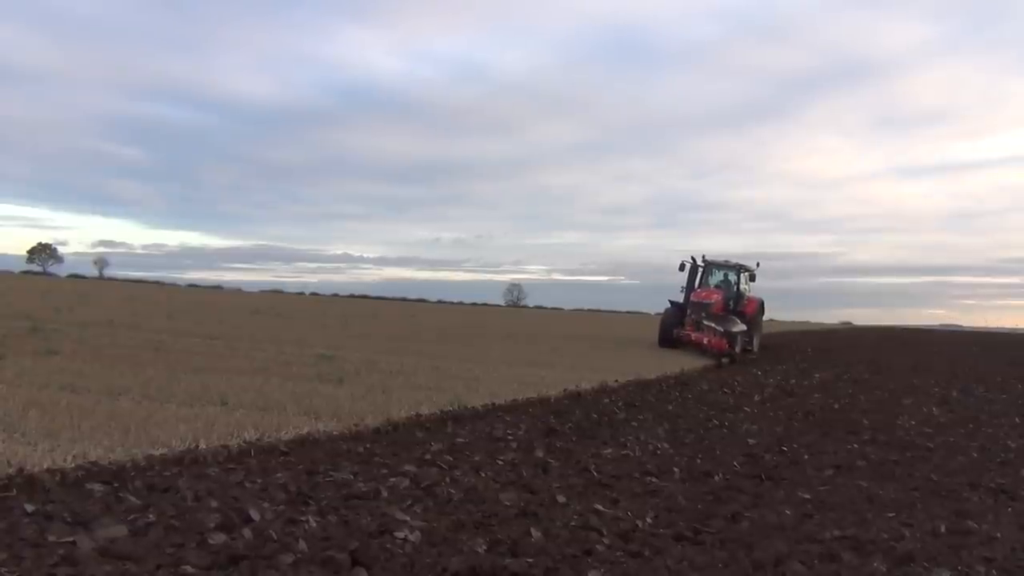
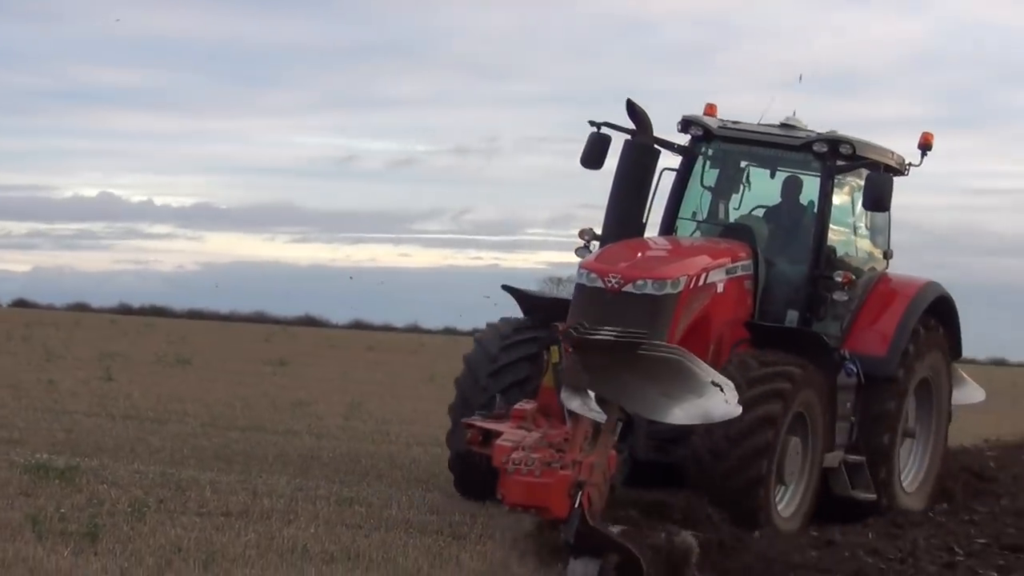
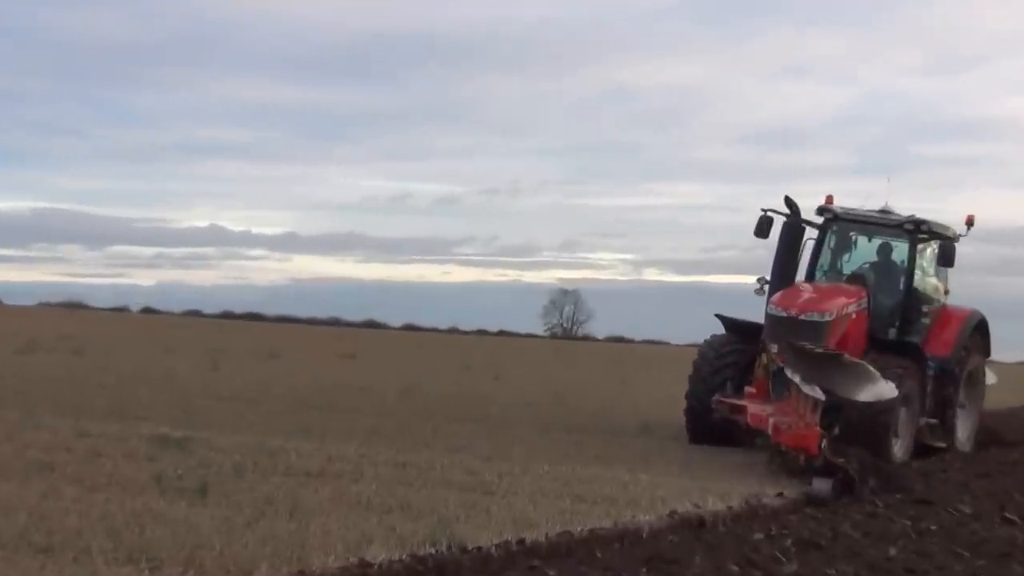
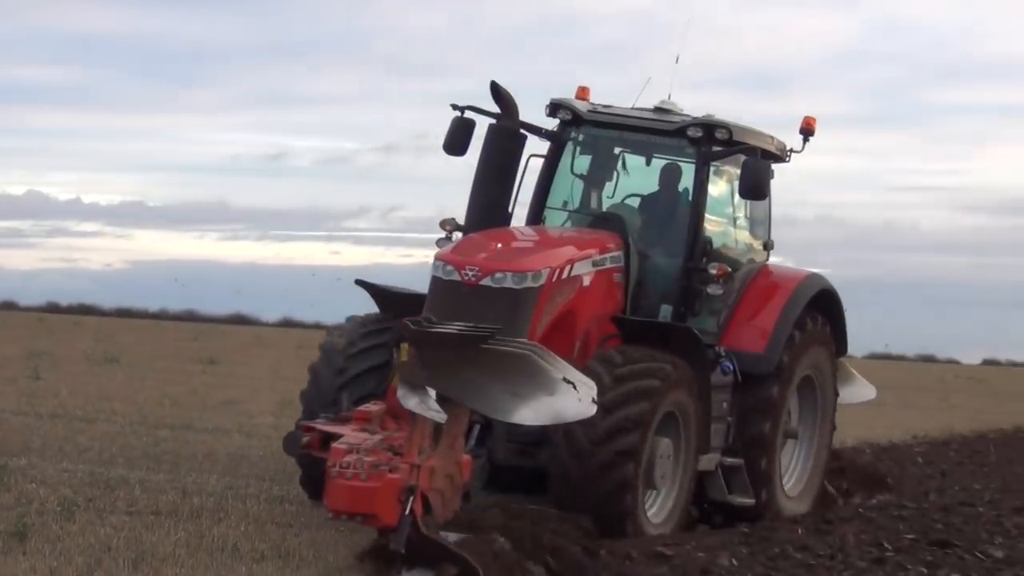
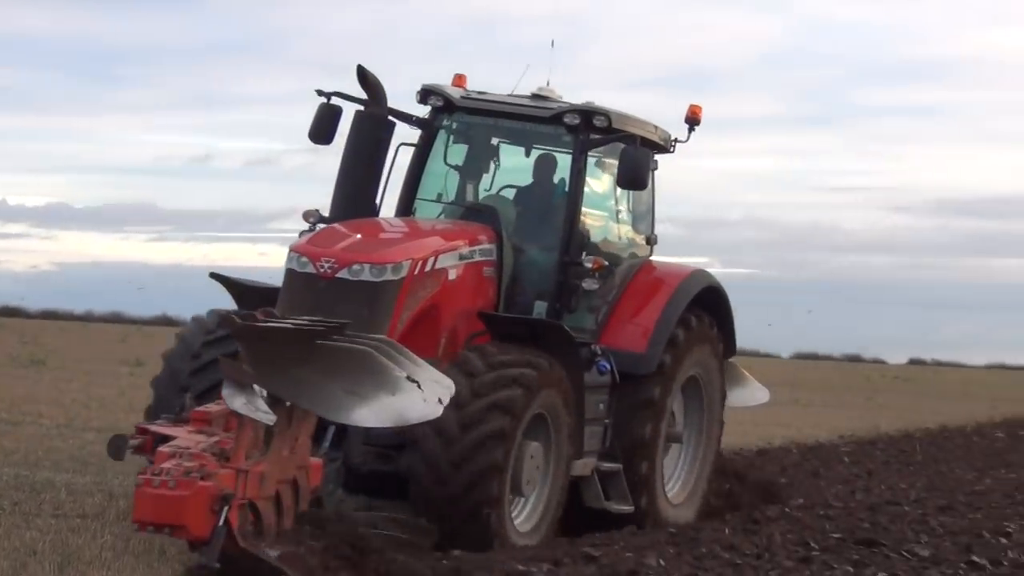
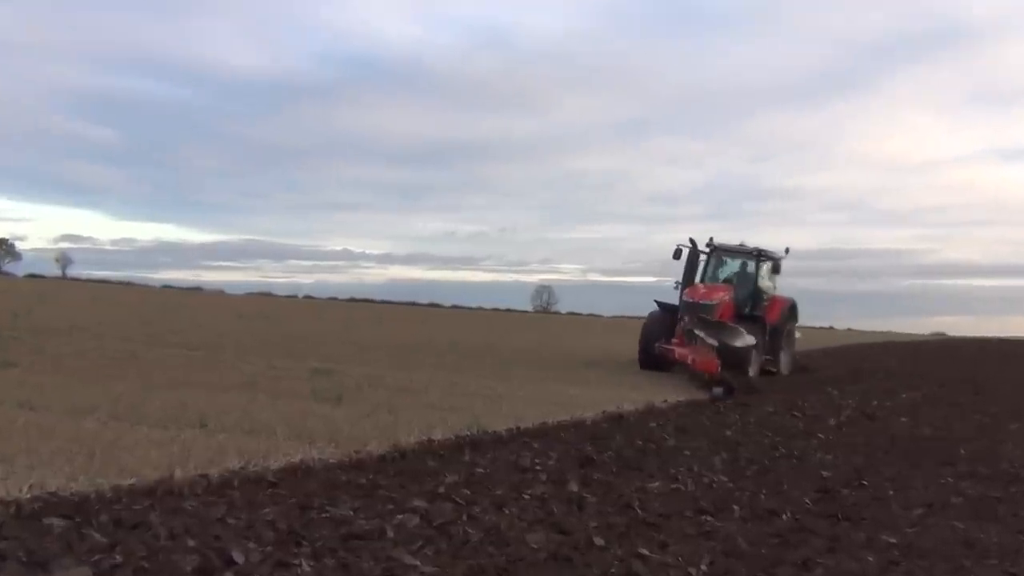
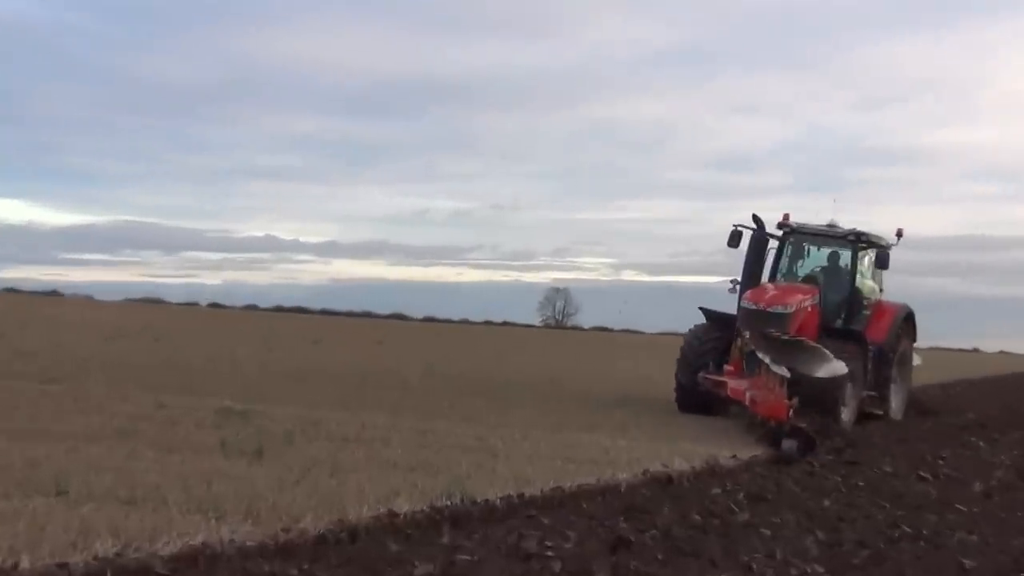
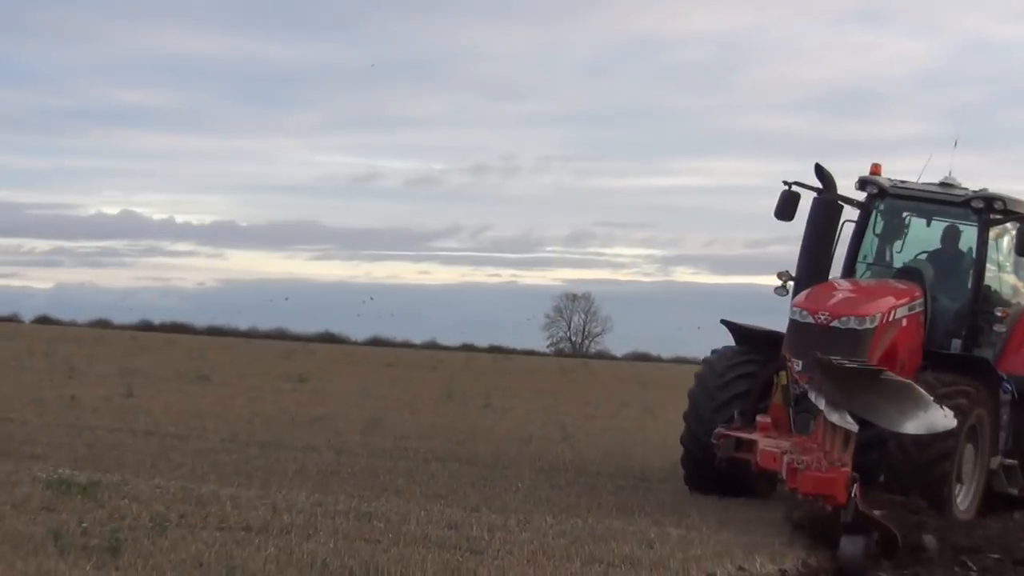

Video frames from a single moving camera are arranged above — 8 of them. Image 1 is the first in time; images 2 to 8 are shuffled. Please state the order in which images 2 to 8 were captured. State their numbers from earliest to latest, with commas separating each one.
6, 7, 3, 8, 2, 4, 5
